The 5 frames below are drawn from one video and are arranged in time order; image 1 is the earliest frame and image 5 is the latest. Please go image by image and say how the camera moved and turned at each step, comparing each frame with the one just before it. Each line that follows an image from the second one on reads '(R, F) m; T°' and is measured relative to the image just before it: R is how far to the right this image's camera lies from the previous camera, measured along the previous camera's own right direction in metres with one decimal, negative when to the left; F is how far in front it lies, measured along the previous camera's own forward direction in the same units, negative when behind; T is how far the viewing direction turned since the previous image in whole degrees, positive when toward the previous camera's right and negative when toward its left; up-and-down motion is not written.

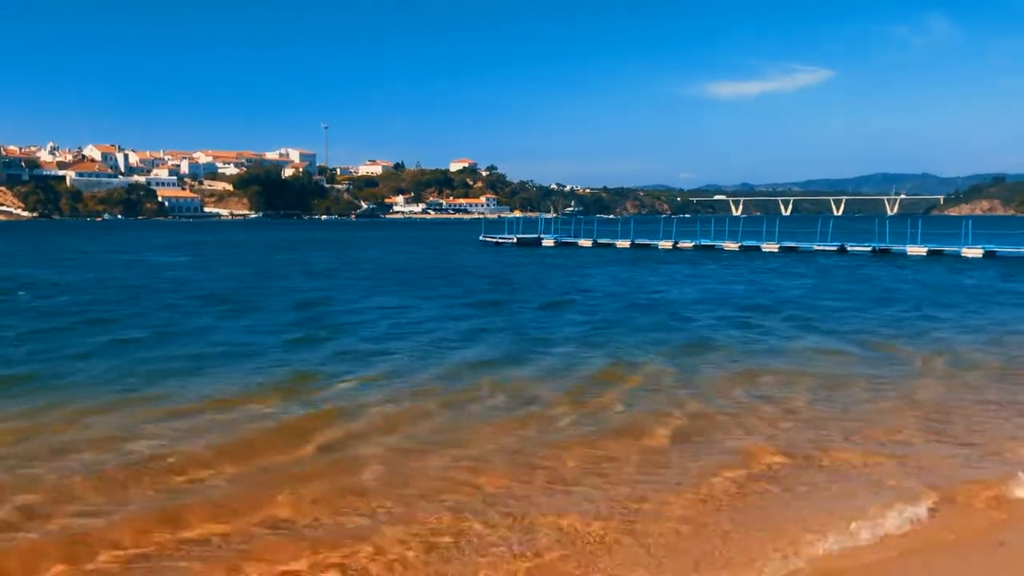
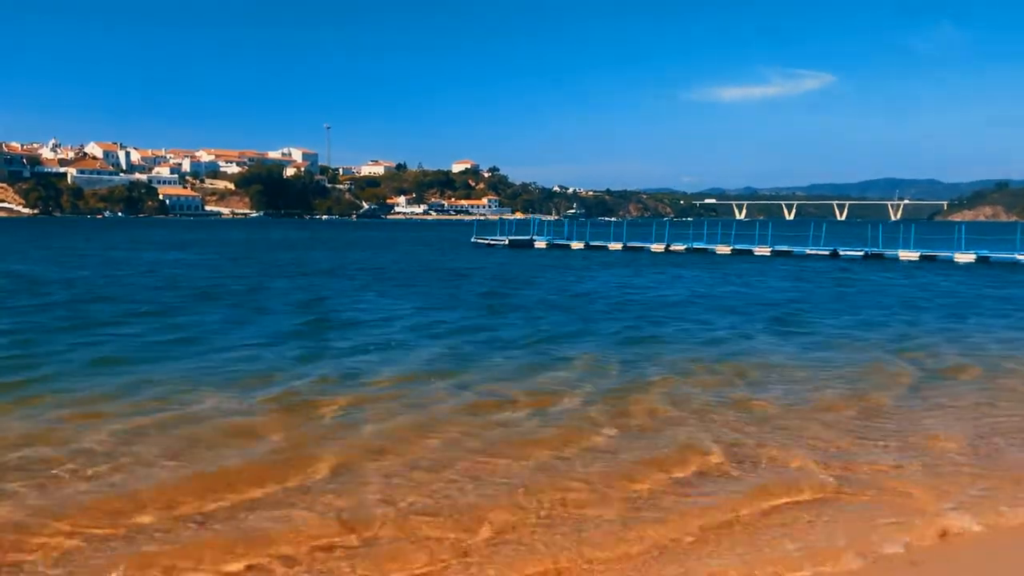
(+0.7, +0.2) m; -1°
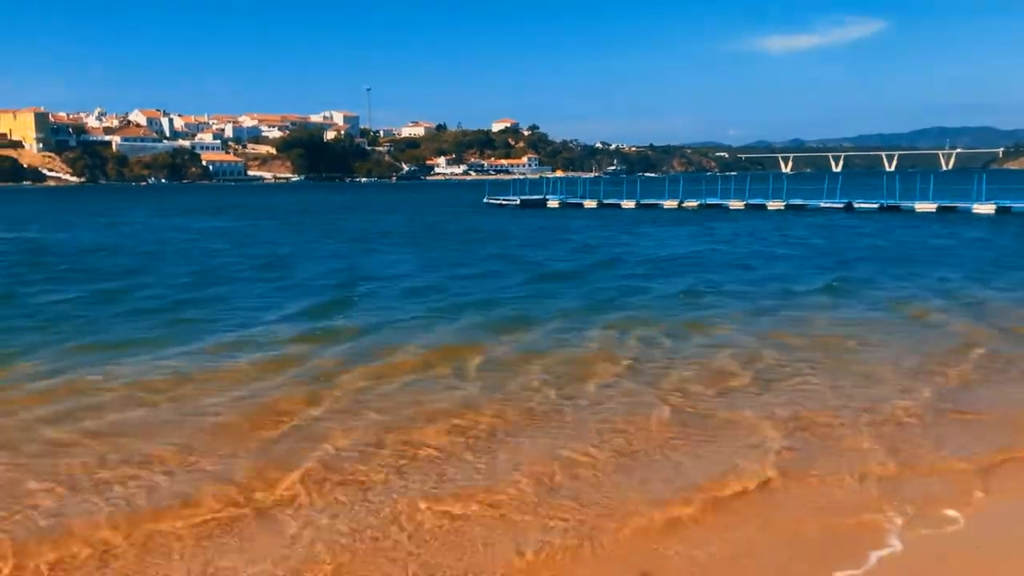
(+1.7, +0.3) m; -5°
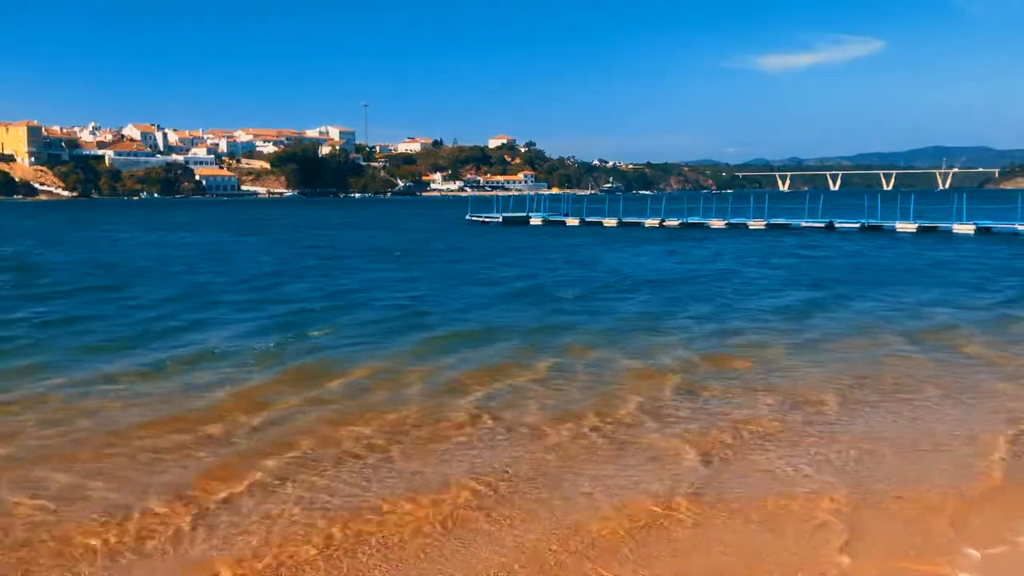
(+0.8, +0.4) m; 0°
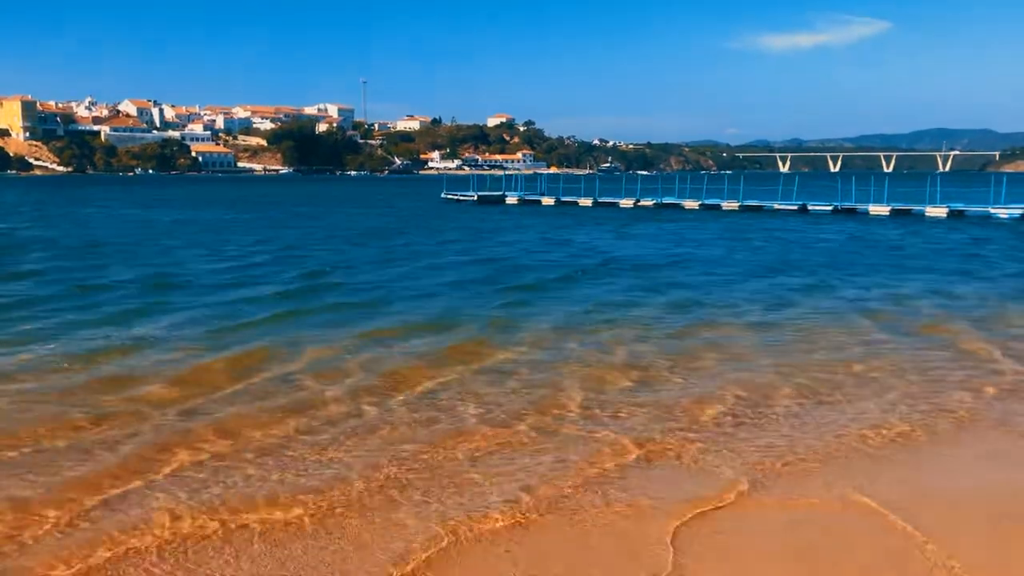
(+1.2, +0.2) m; -1°
